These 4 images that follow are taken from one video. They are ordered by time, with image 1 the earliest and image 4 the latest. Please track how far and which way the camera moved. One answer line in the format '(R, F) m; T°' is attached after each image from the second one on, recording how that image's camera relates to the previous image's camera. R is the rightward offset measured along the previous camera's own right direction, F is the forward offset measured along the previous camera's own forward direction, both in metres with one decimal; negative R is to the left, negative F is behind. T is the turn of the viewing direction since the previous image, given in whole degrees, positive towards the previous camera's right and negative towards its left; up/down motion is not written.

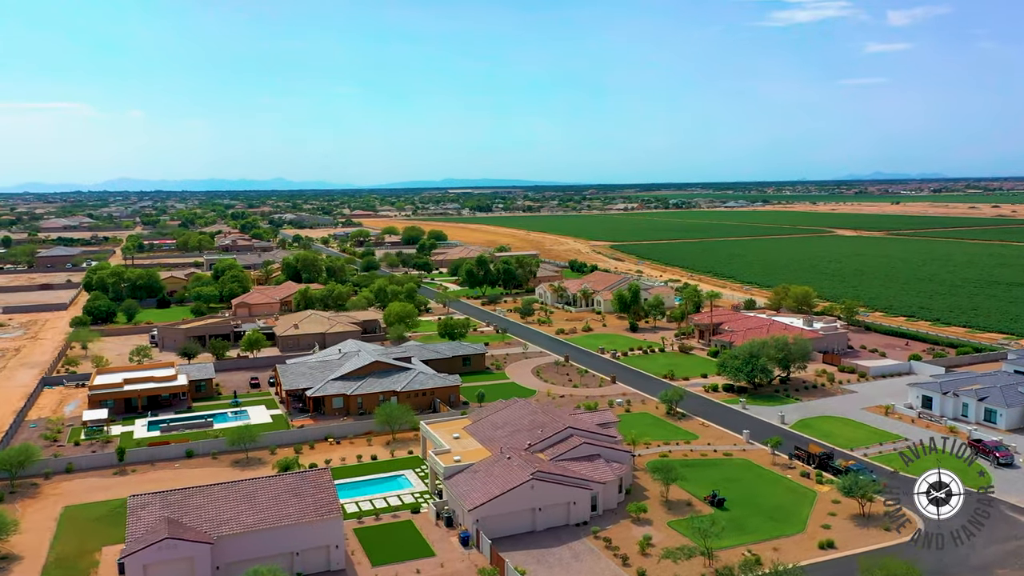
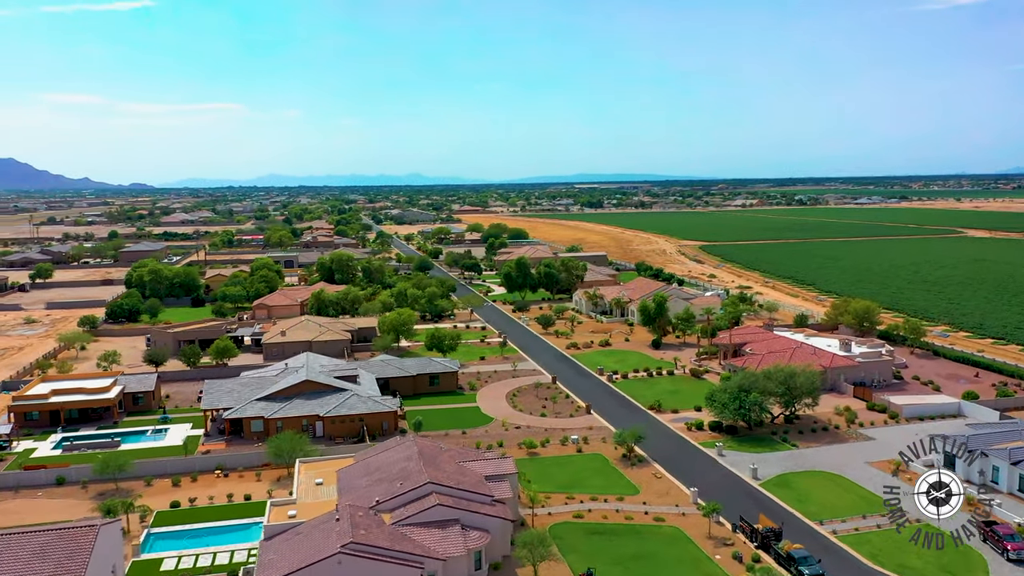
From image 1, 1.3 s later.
(+8.9, +6.5) m; -9°
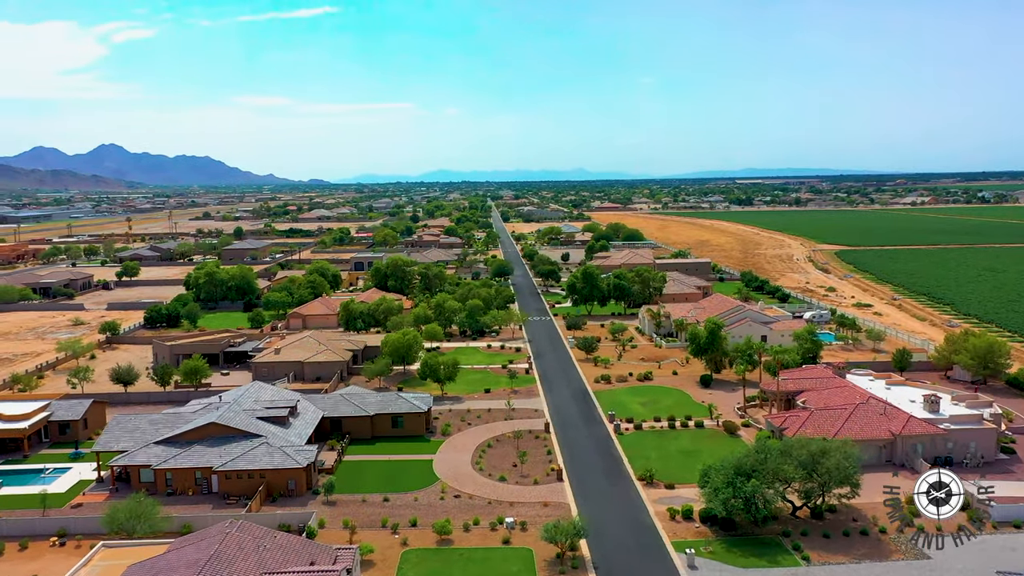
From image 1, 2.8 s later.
(+8.5, +9.5) m; -11°
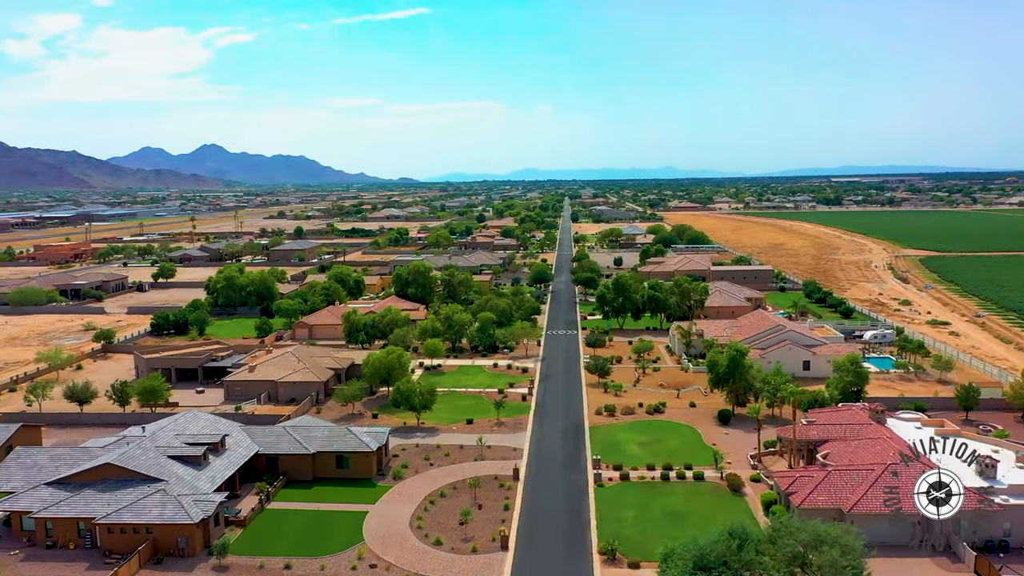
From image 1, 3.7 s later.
(+5.1, +6.2) m; -6°
